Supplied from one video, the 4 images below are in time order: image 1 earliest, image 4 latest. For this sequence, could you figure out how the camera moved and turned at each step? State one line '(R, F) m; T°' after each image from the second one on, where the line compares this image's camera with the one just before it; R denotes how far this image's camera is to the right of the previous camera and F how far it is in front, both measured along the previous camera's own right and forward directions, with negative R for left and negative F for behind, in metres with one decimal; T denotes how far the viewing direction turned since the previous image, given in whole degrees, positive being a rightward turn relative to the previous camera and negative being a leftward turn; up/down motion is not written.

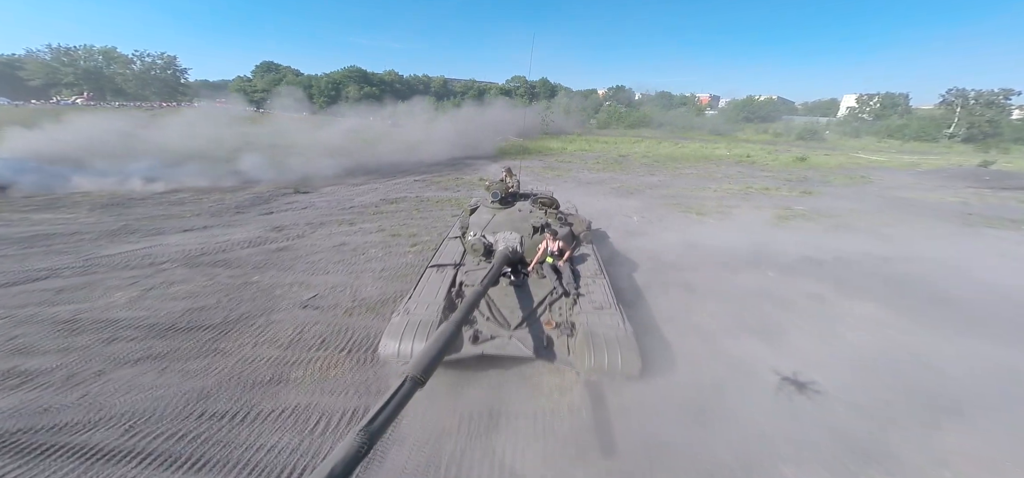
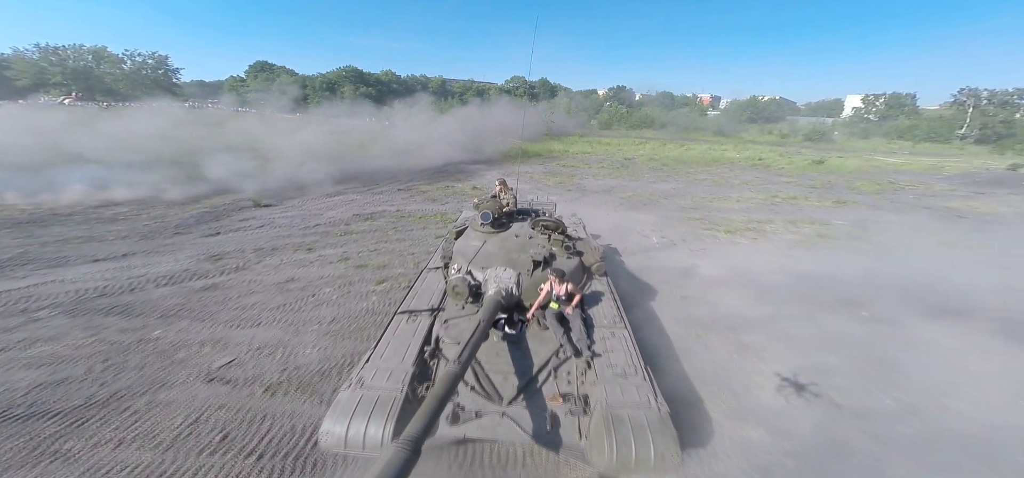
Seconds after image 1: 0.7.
(+0.1, +1.9) m; 0°
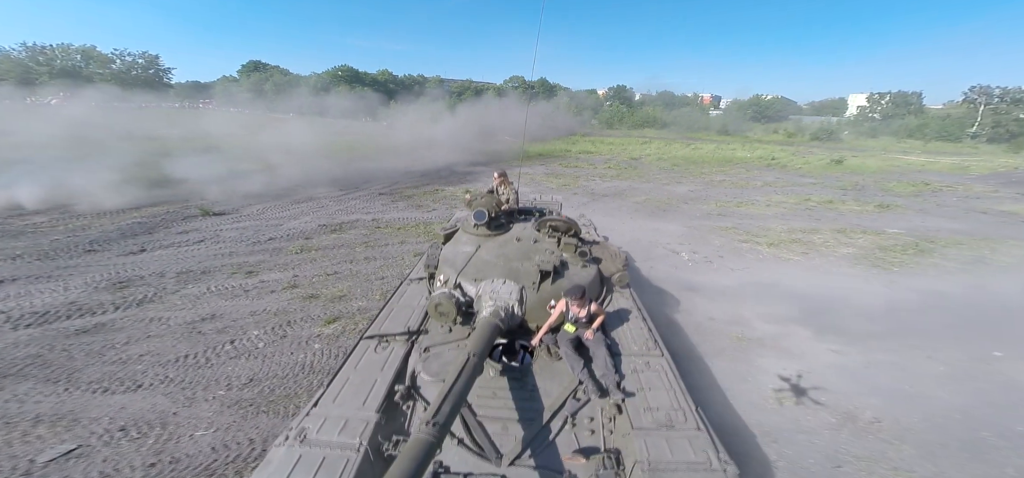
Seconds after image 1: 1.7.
(0.0, +1.9) m; 0°
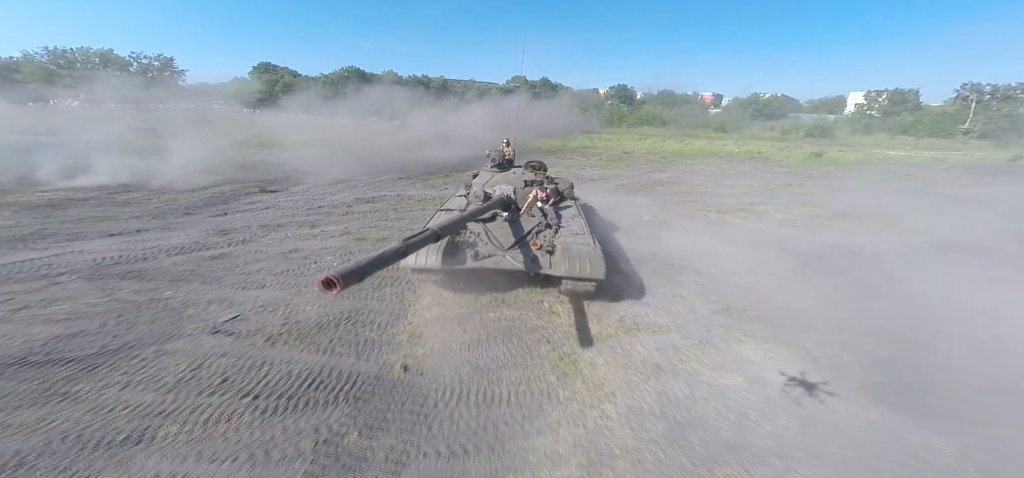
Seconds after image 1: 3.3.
(+0.2, -2.2) m; -1°
